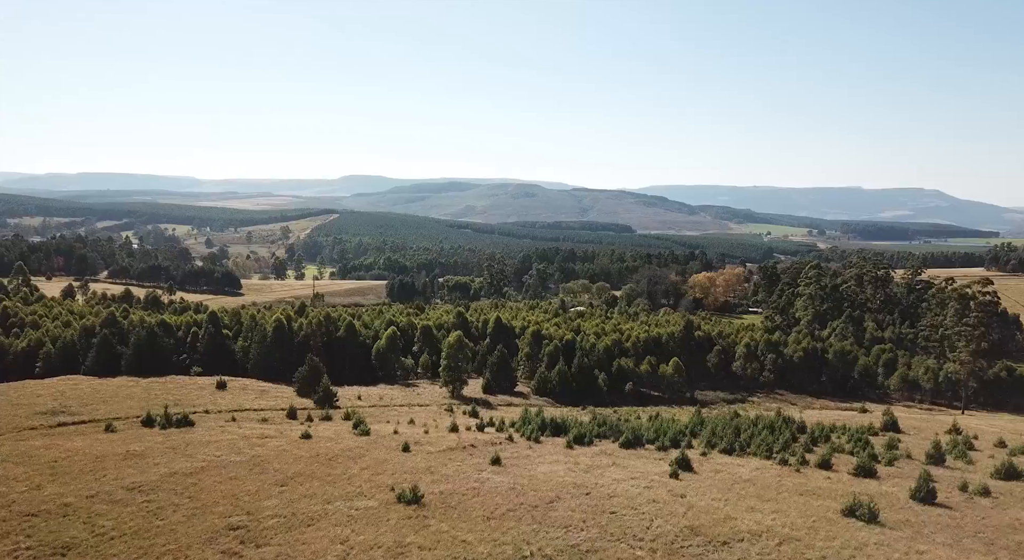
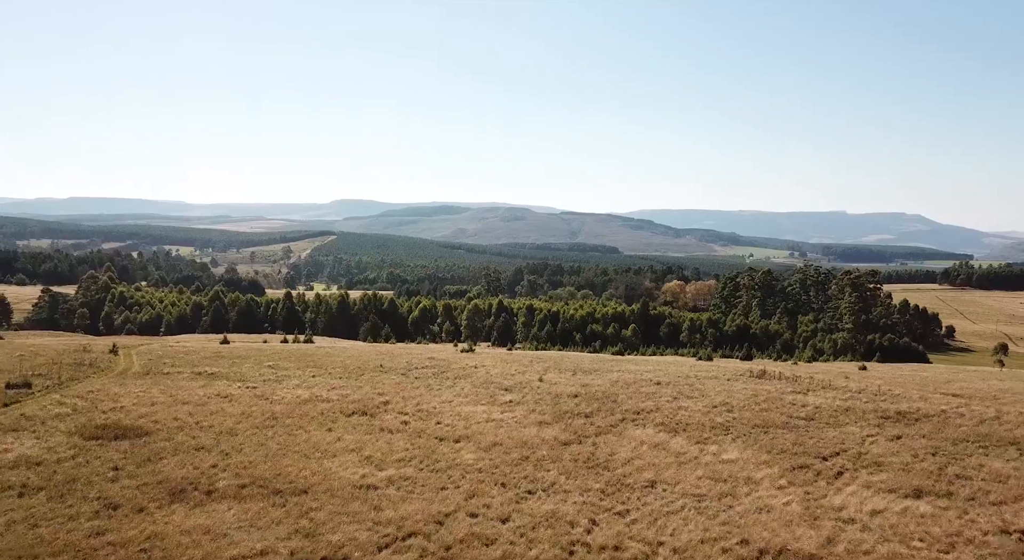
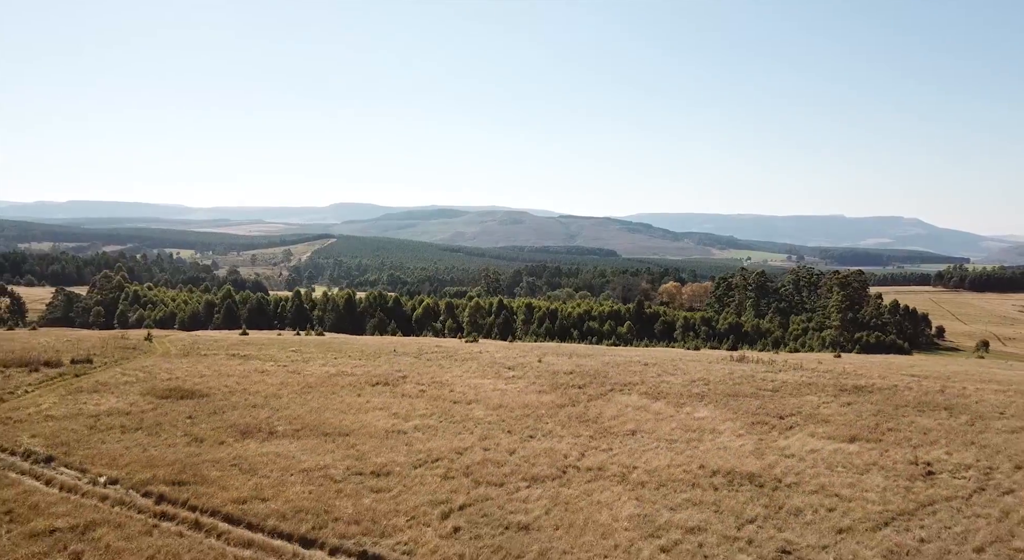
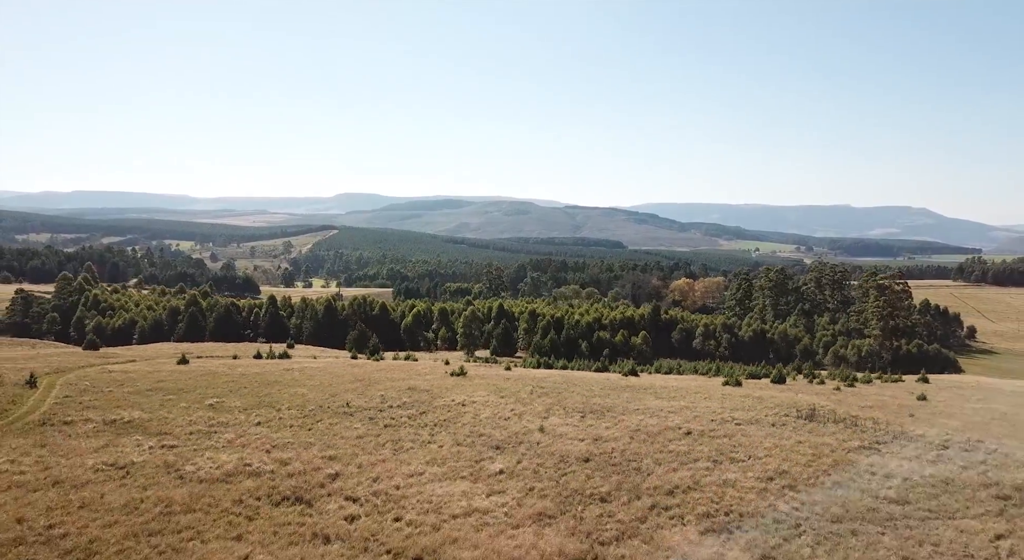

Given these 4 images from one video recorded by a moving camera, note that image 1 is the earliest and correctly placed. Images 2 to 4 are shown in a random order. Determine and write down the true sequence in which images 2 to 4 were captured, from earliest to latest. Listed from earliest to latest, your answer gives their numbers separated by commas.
4, 2, 3
